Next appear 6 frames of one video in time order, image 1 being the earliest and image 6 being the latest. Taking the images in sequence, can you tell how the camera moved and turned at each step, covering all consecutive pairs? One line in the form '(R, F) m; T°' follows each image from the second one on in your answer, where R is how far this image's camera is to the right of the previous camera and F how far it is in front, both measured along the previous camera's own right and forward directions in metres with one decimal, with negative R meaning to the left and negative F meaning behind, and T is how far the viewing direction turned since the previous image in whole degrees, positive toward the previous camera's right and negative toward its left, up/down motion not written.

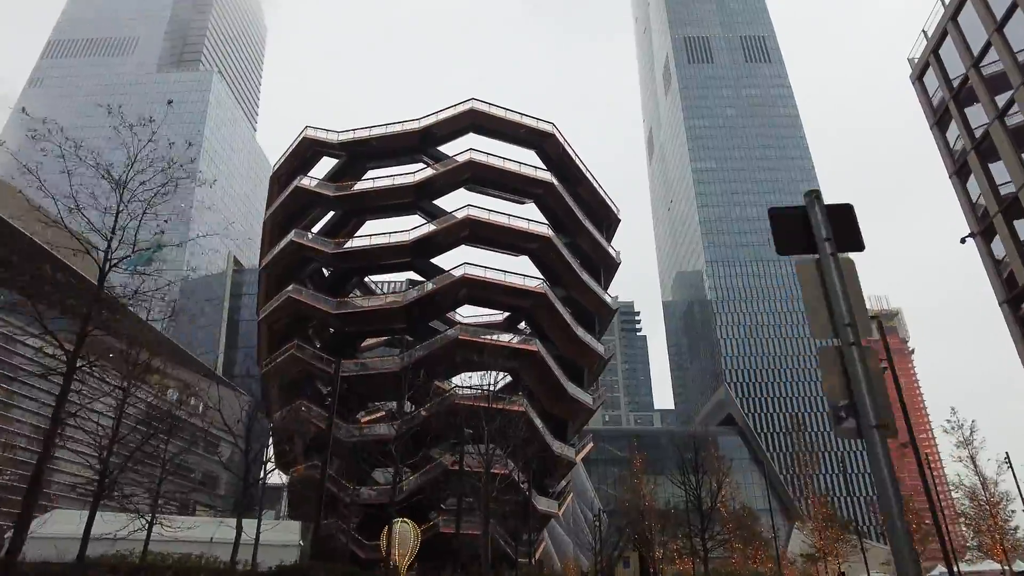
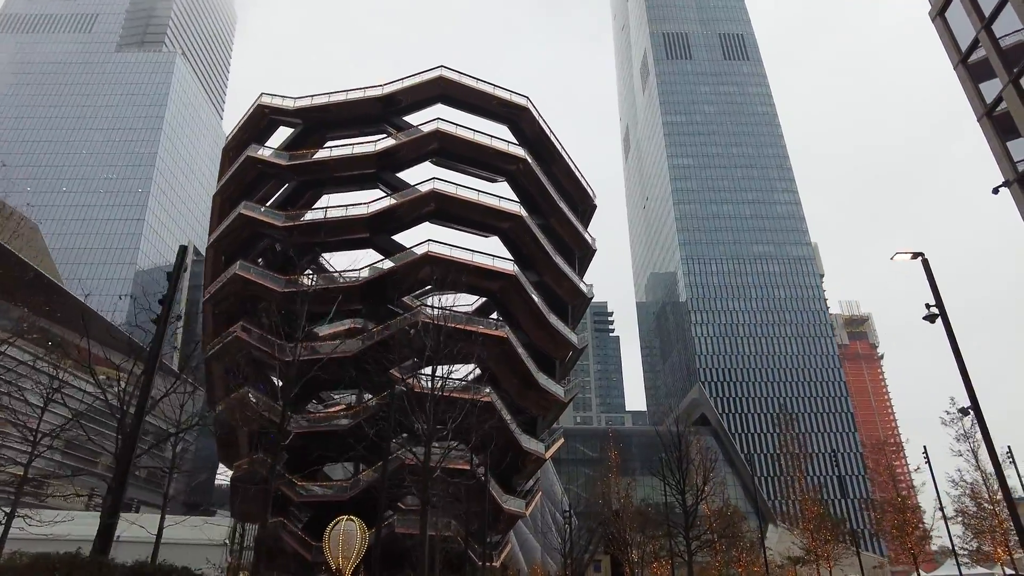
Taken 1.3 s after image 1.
(+0.4, +3.0) m; +3°
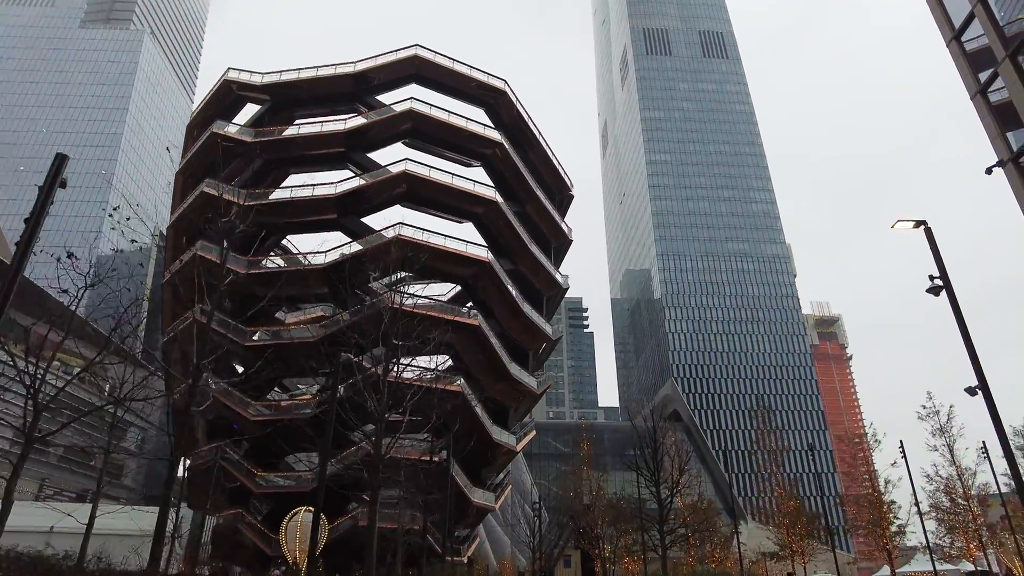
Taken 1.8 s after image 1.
(+0.1, +1.1) m; +2°
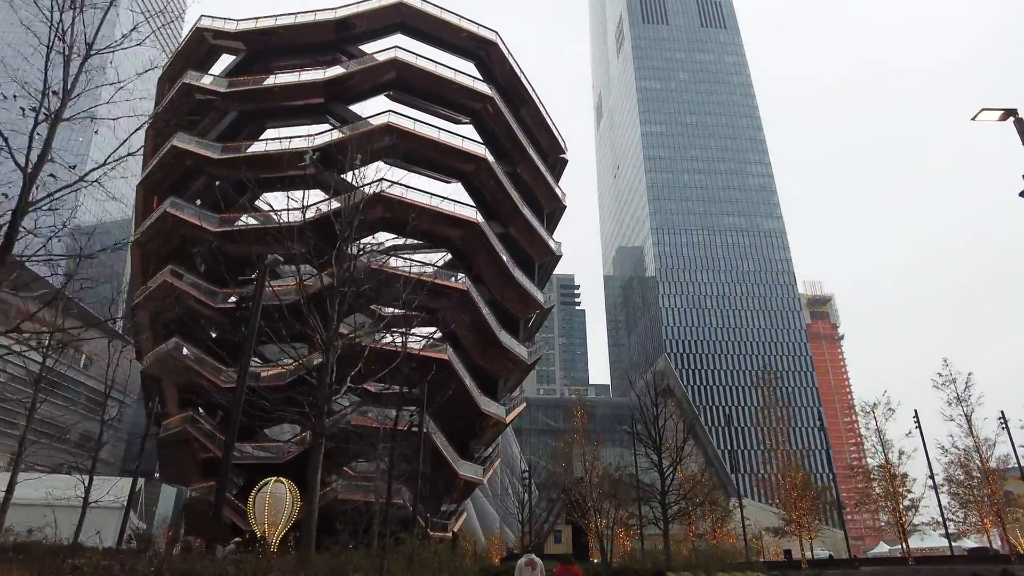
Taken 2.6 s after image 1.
(0.0, +2.0) m; +1°
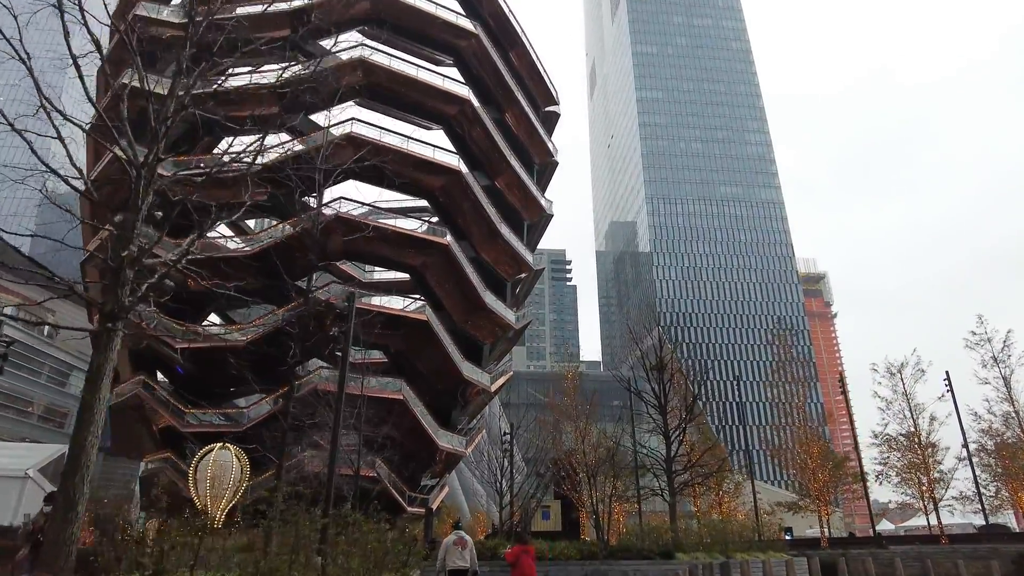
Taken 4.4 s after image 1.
(+0.2, +2.9) m; +1°
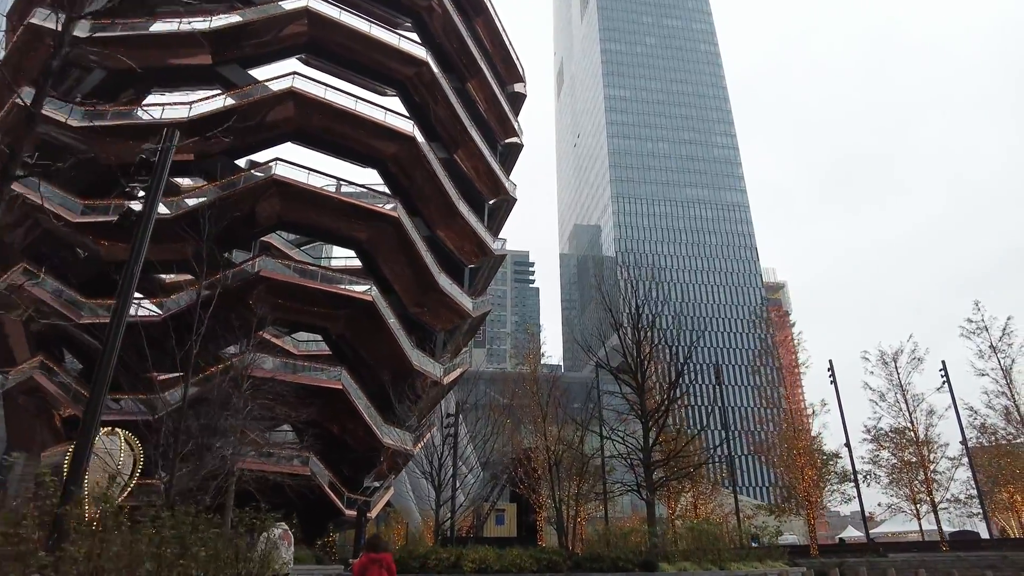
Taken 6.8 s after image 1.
(+0.3, +2.8) m; +4°
